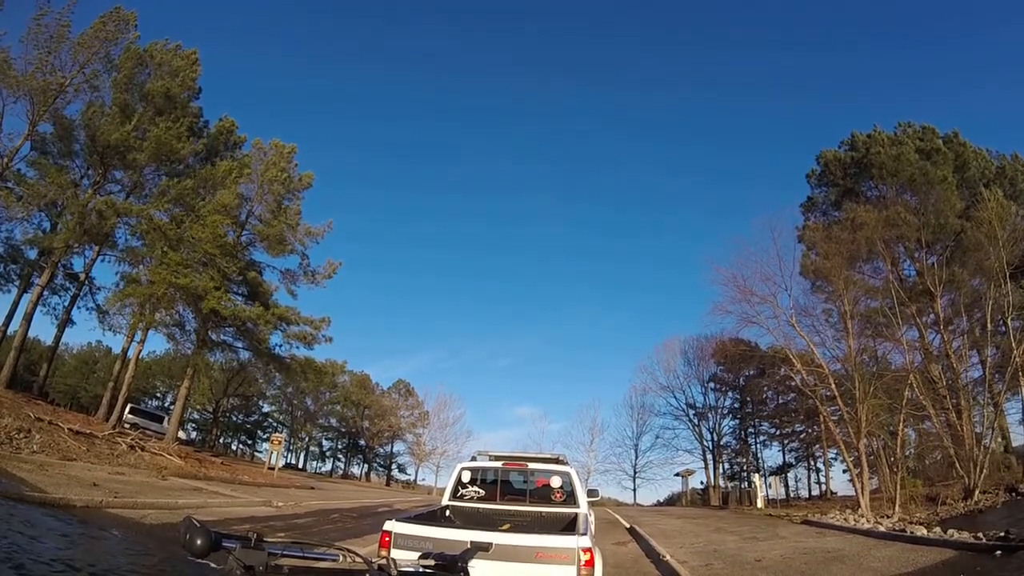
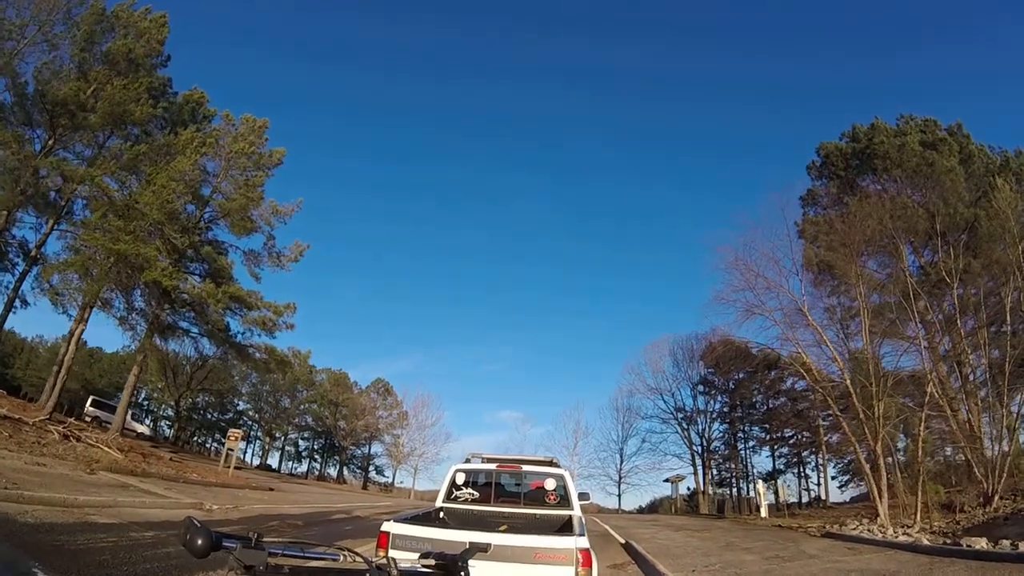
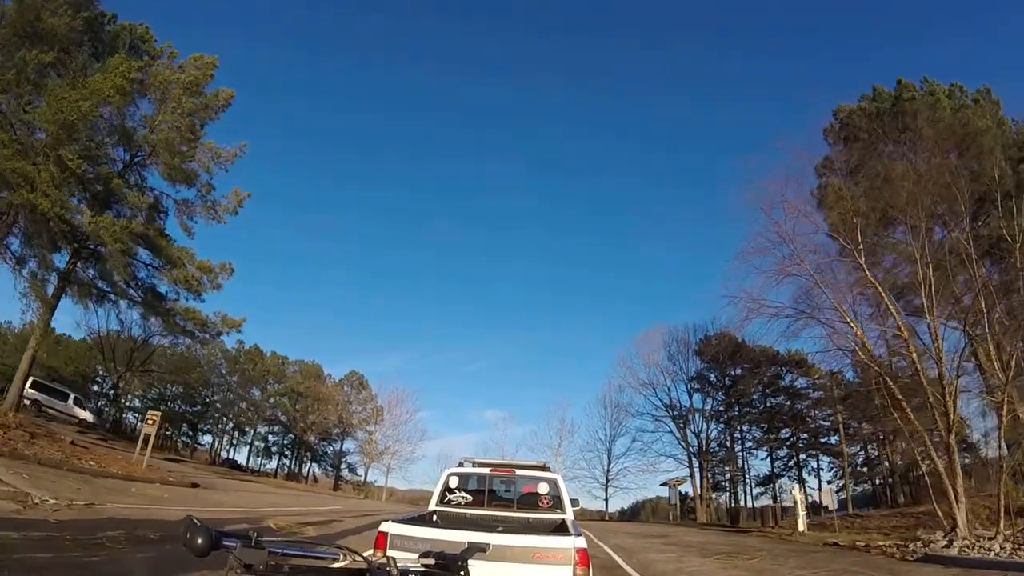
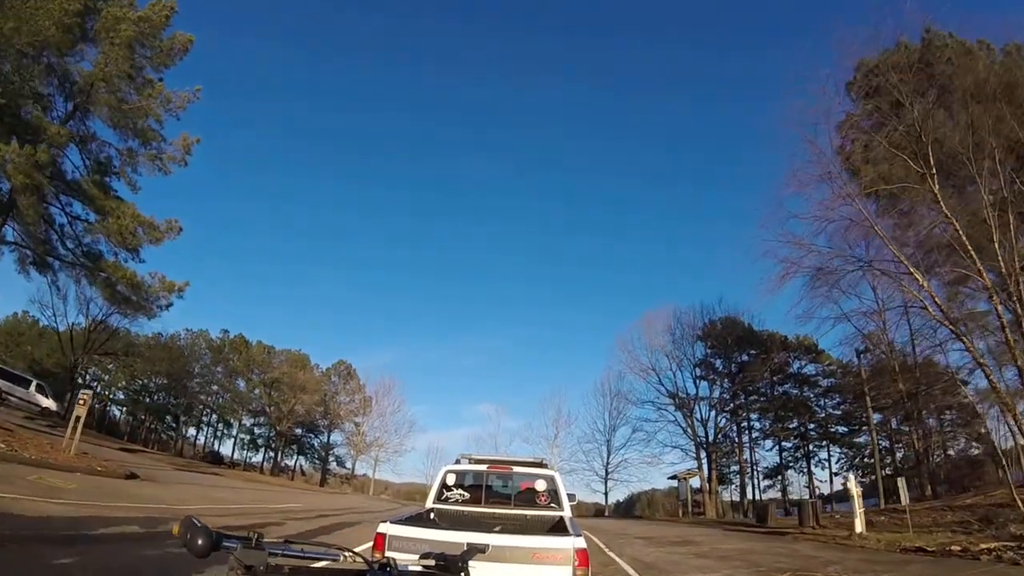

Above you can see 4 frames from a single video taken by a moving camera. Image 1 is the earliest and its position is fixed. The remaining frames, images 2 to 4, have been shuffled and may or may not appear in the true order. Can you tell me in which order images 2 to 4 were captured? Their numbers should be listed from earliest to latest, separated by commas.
2, 3, 4
